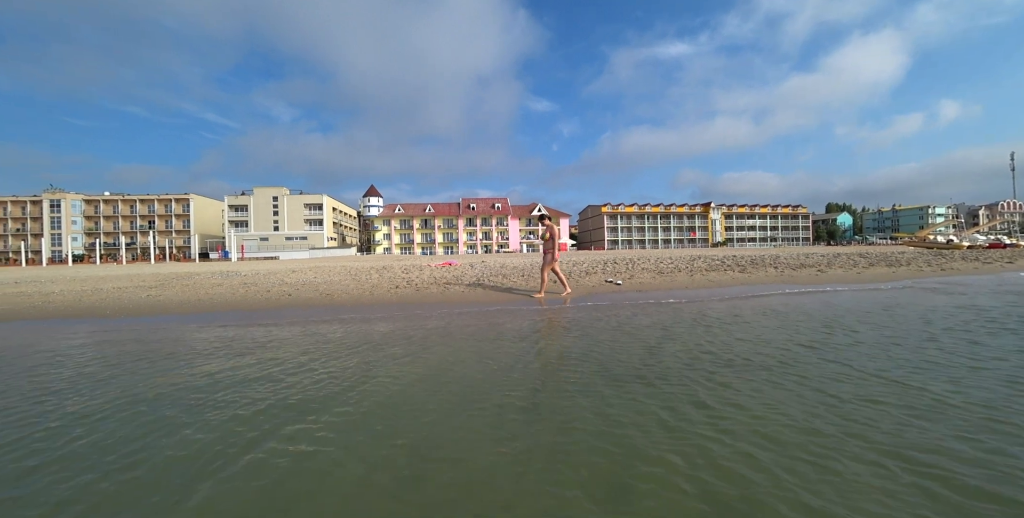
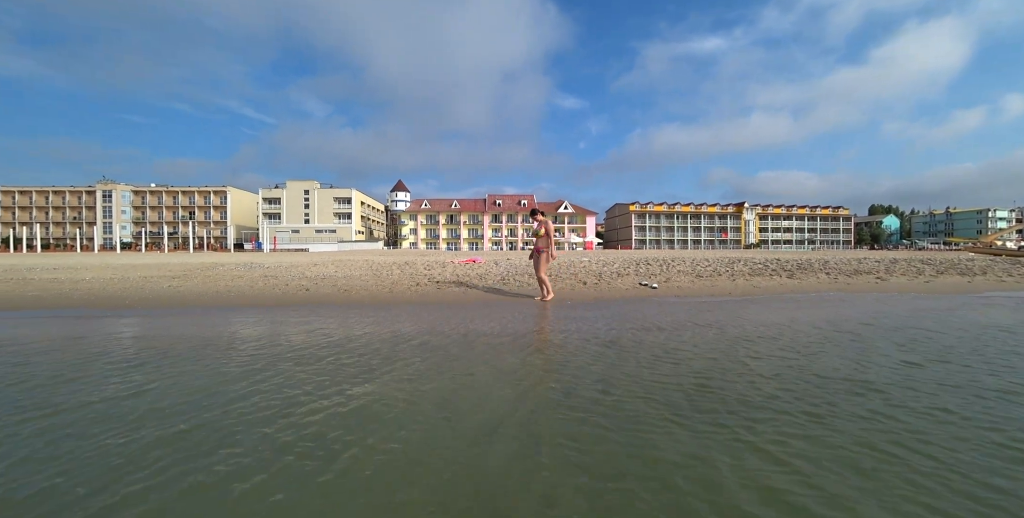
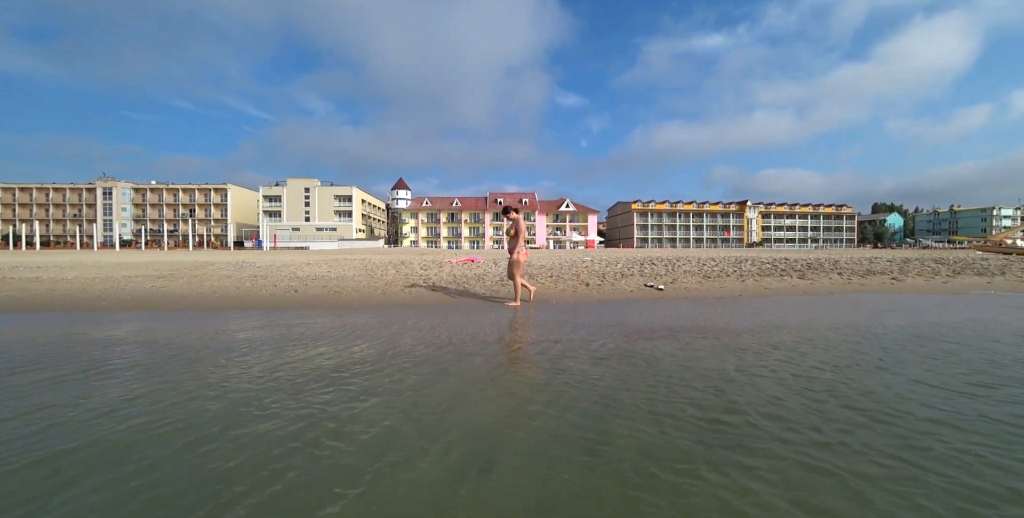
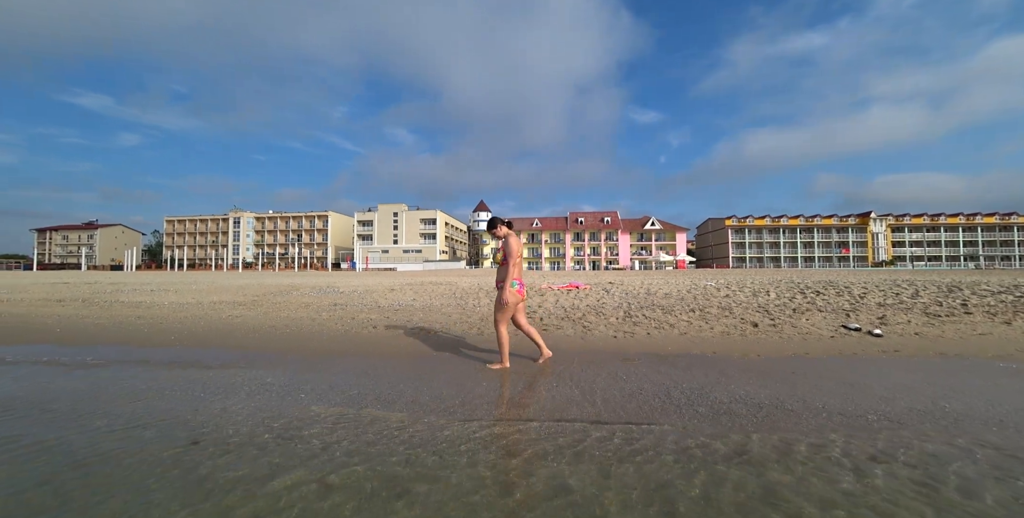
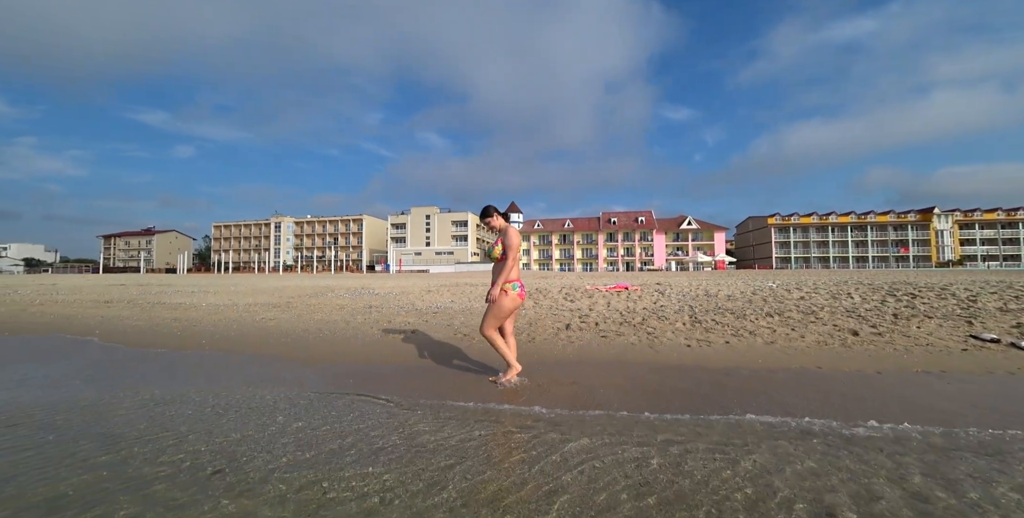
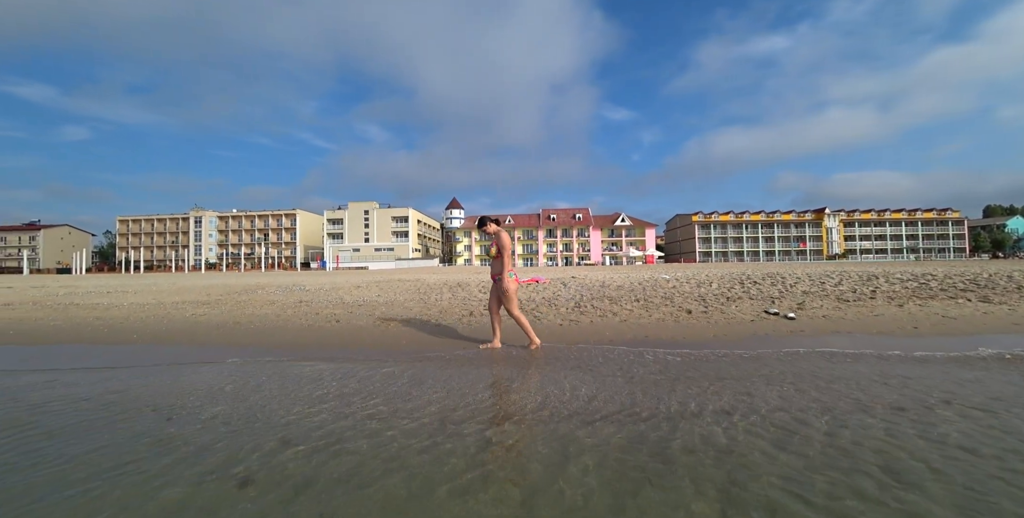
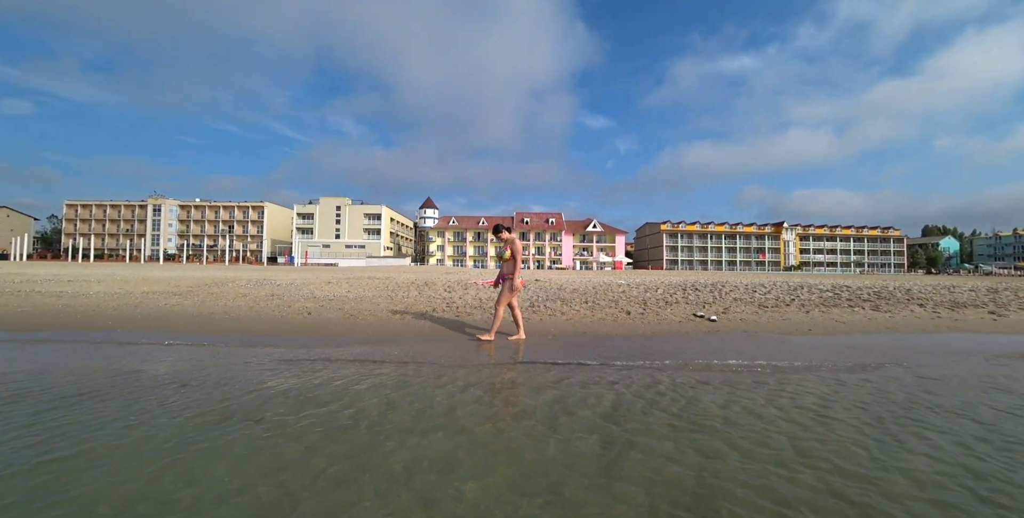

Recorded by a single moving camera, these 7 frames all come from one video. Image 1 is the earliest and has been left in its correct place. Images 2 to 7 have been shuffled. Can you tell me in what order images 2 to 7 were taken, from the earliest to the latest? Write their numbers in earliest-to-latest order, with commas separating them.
2, 3, 7, 6, 4, 5
